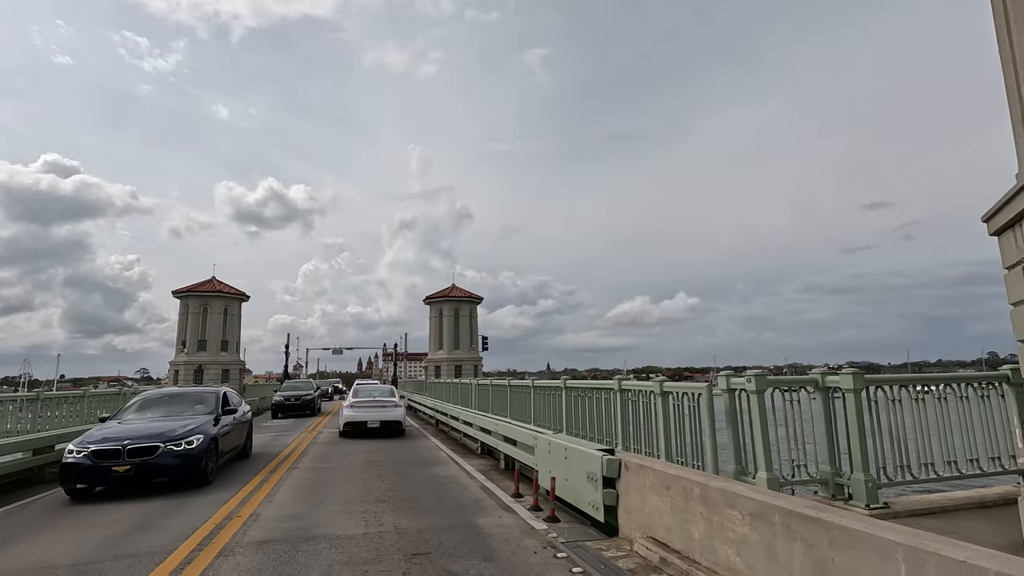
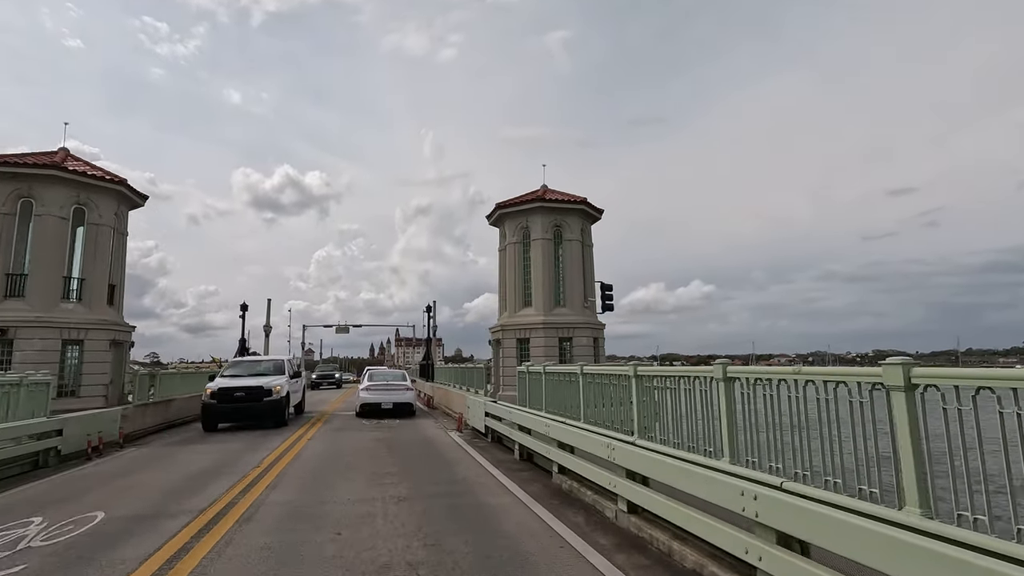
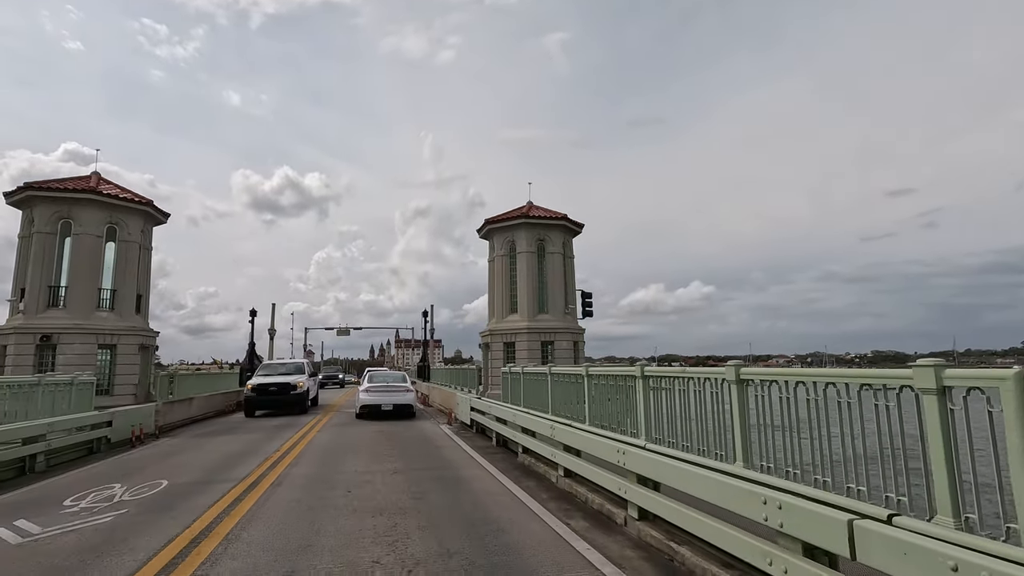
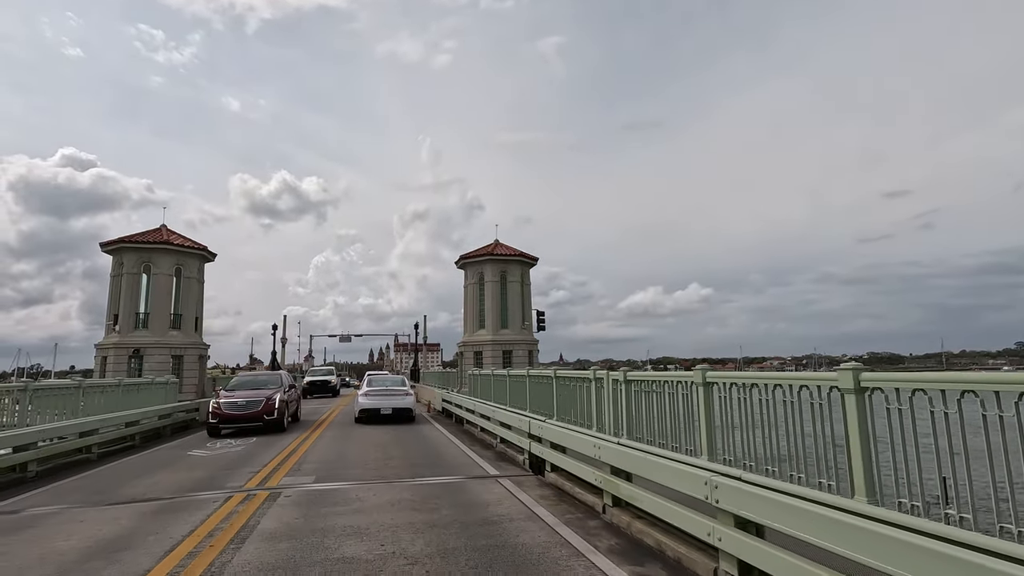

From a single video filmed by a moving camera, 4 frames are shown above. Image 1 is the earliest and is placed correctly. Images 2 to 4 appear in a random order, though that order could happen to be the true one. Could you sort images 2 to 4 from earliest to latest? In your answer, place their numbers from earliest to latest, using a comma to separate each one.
4, 3, 2
